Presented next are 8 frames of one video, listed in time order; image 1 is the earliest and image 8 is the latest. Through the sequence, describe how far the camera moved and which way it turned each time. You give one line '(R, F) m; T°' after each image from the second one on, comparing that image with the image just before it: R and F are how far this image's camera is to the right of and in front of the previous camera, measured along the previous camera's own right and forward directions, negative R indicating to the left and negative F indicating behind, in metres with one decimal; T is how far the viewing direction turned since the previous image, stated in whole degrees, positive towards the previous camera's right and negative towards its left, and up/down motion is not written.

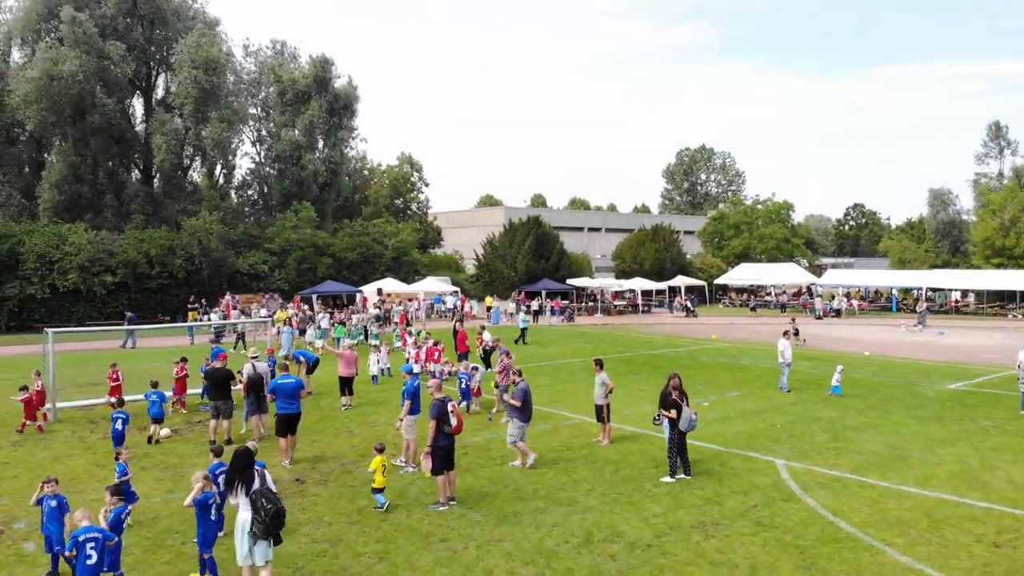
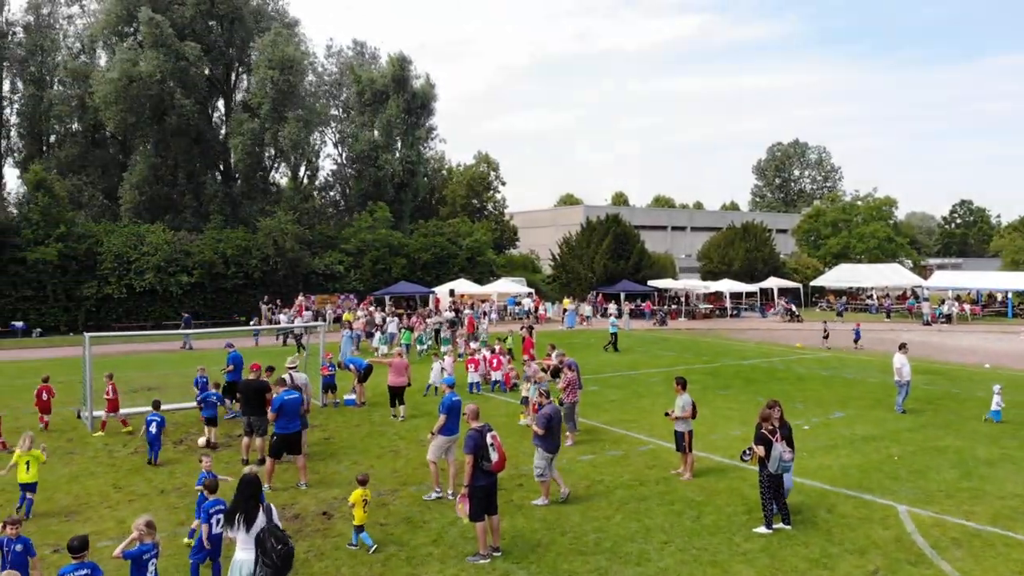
(+0.3, +2.2) m; -6°
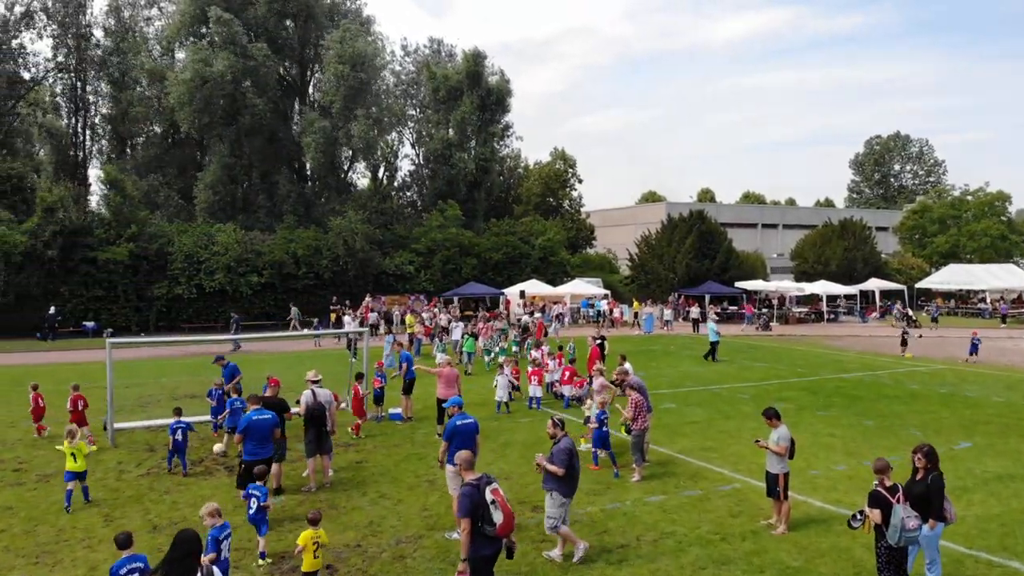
(+0.4, +2.4) m; -6°
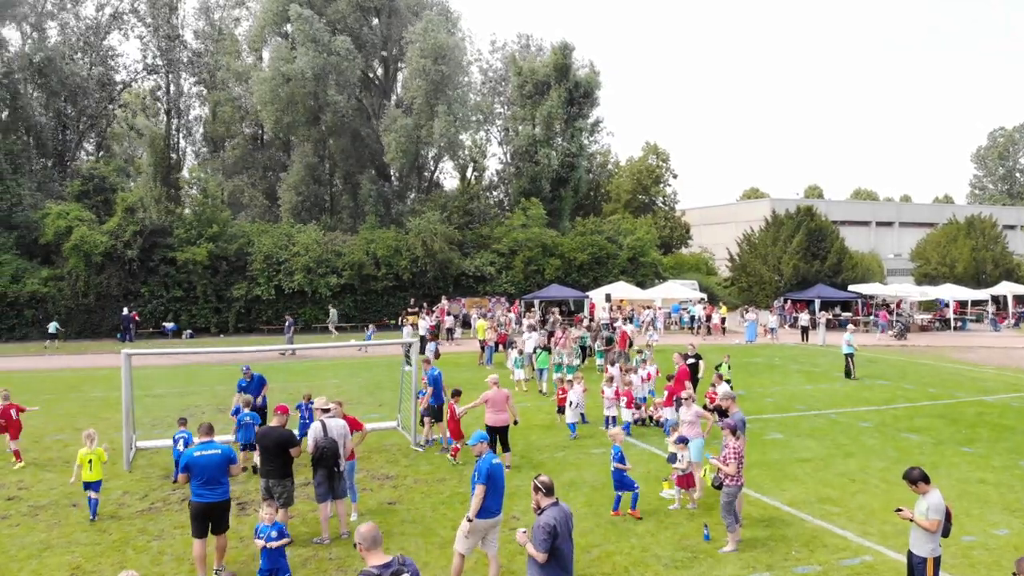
(+0.4, +2.6) m; -7°
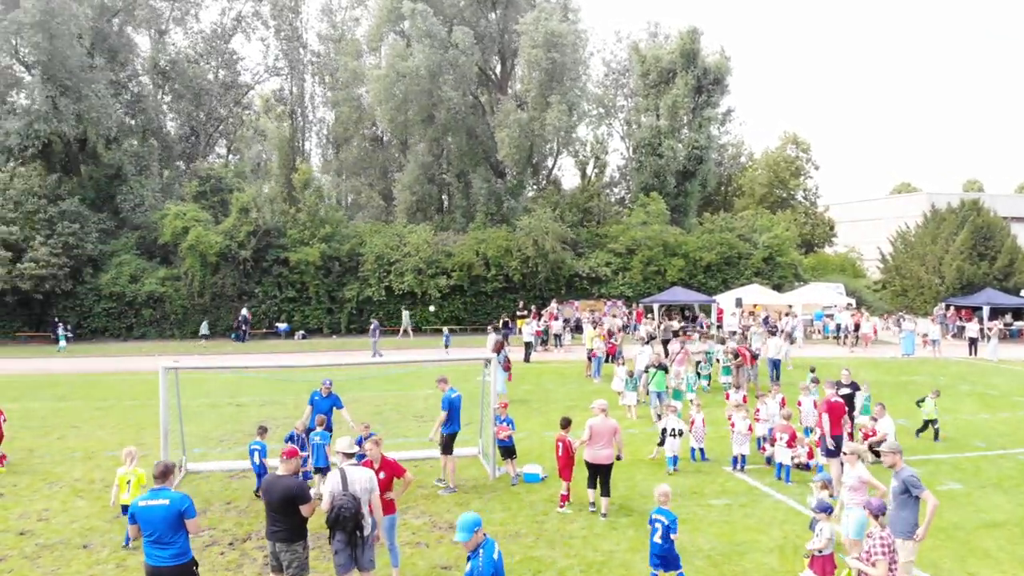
(+0.4, +2.6) m; -9°
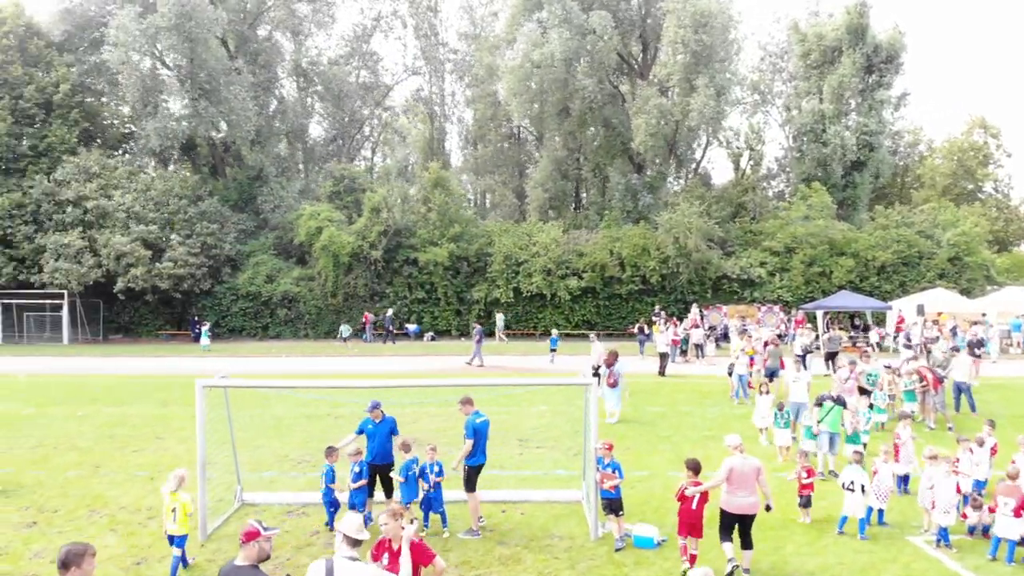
(+0.5, +2.6) m; -11°
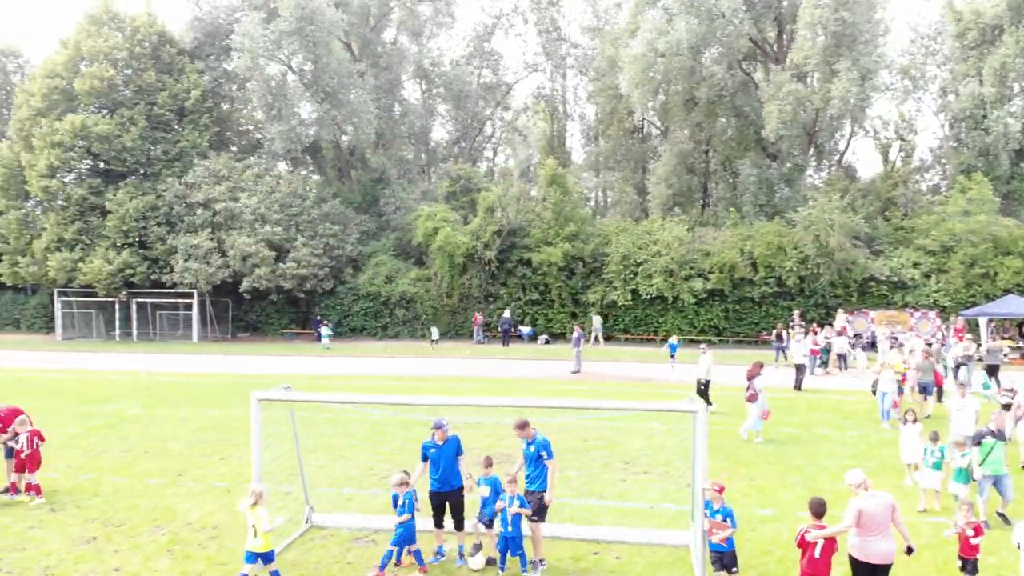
(+0.4, +1.5) m; -9°
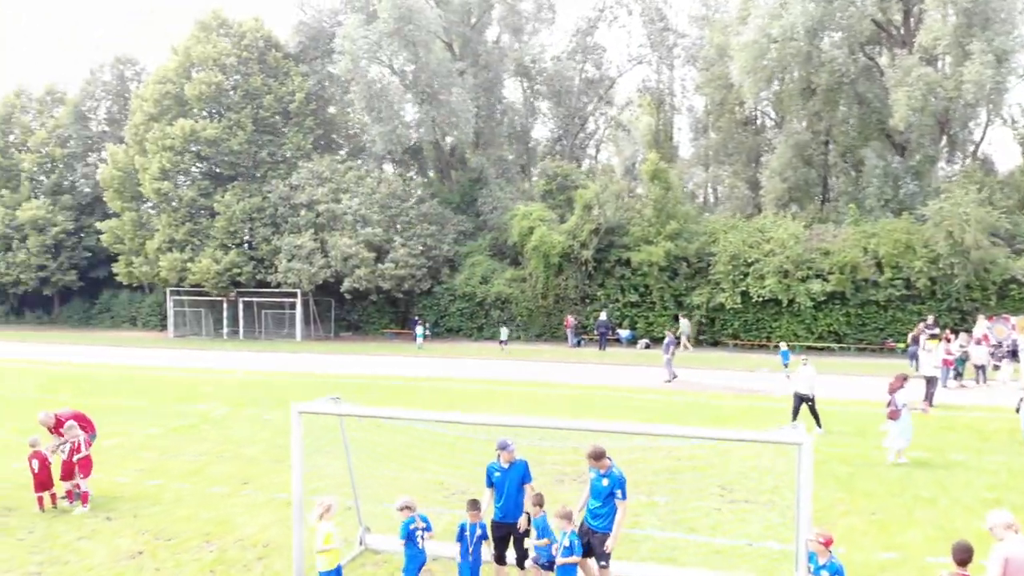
(+0.4, +1.1) m; -8°
